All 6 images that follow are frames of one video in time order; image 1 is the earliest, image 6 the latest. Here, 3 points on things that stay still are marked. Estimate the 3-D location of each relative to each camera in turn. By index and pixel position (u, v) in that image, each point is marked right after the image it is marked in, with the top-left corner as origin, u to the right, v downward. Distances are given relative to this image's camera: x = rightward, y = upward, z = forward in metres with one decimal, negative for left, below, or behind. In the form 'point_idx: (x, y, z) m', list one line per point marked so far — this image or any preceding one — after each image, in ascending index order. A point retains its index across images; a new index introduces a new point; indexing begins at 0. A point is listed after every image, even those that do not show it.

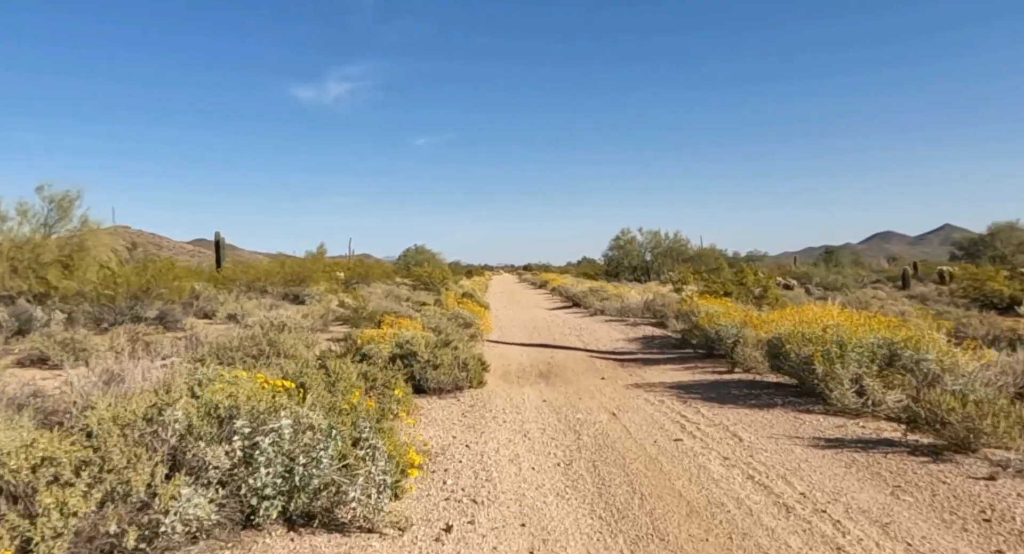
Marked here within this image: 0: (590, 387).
0: (+1.3, -1.9, +10.8) m
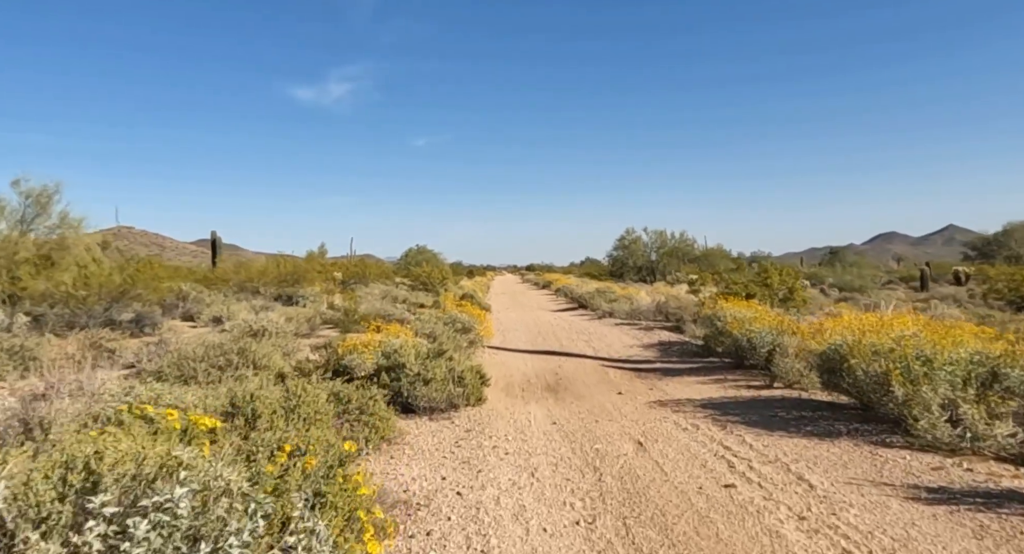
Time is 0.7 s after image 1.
0: (+1.4, -1.9, +9.3) m
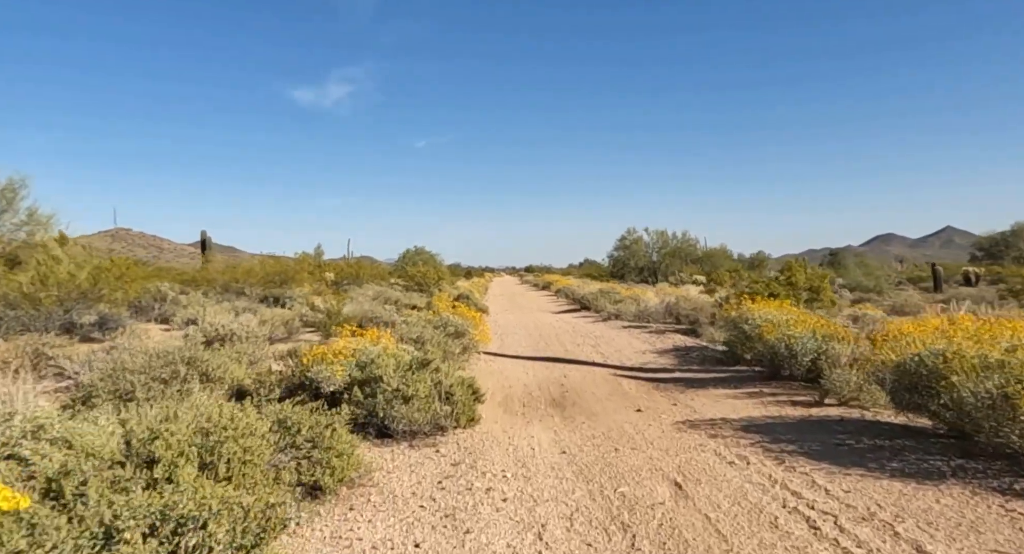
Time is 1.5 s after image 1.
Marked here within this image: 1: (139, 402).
0: (+1.4, -1.8, +7.7) m
1: (-4.4, -1.4, +7.5) m
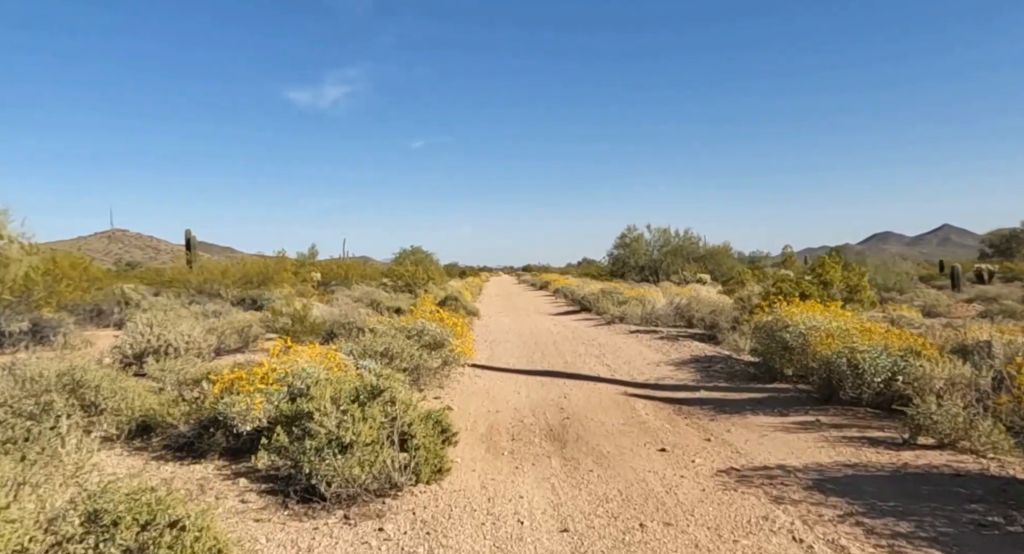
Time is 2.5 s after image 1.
0: (+1.2, -1.8, +5.6) m
1: (-4.6, -1.4, +5.4) m
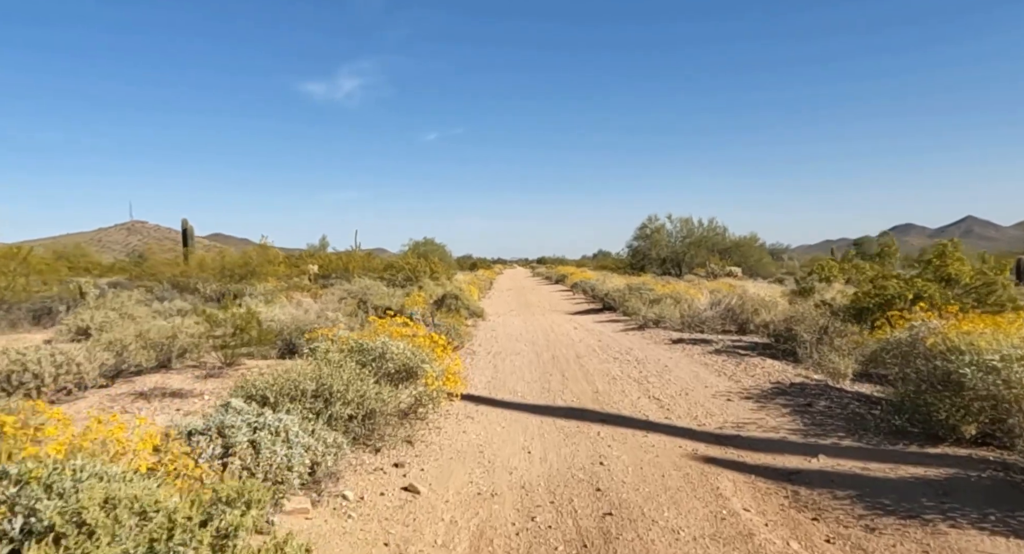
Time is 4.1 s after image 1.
0: (+1.2, -1.8, +2.2) m
1: (-4.6, -1.5, +2.1) m
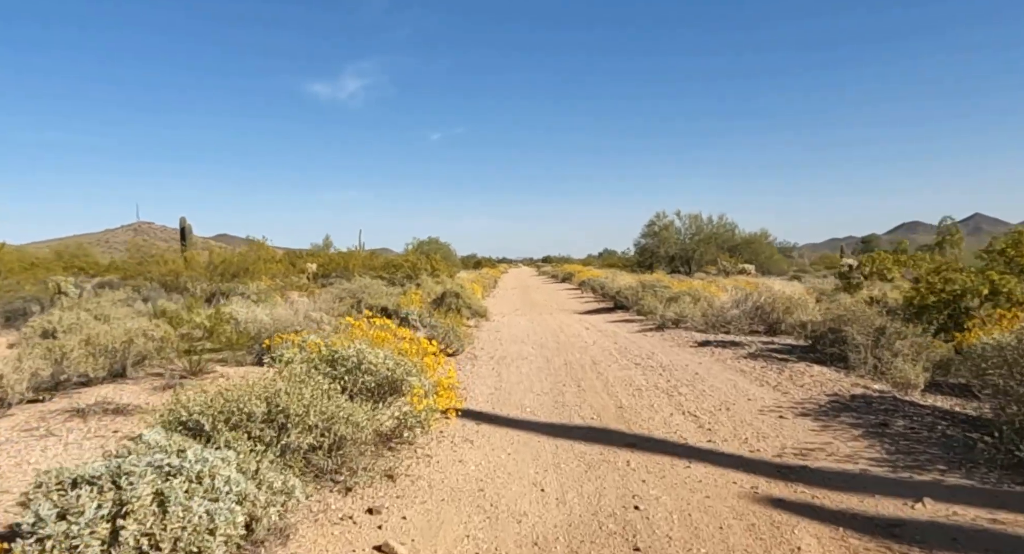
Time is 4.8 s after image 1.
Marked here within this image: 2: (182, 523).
0: (+1.2, -1.7, +0.8) m
1: (-4.6, -1.4, +0.7) m
2: (-1.6, -1.1, +3.2) m
